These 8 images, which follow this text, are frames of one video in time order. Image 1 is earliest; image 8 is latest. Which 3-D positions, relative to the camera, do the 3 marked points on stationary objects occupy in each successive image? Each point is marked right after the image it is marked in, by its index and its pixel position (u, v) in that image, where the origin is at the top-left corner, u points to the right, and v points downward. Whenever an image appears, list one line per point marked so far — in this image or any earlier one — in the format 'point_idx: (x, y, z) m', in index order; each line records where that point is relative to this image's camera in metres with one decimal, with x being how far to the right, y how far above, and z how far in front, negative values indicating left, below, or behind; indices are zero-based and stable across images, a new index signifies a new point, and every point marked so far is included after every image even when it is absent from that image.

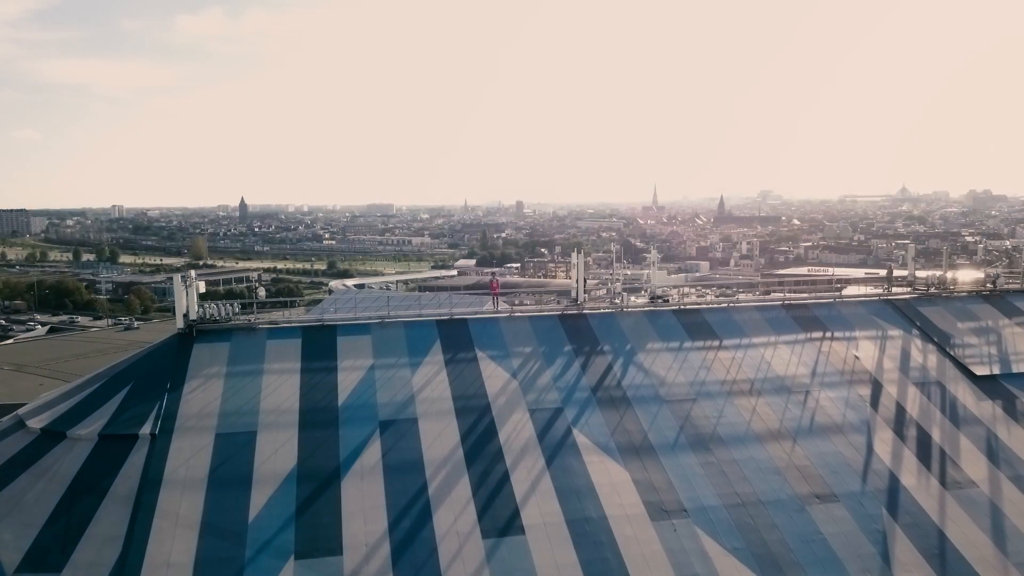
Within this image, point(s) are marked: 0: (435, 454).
0: (-0.8, -1.8, +7.9) m
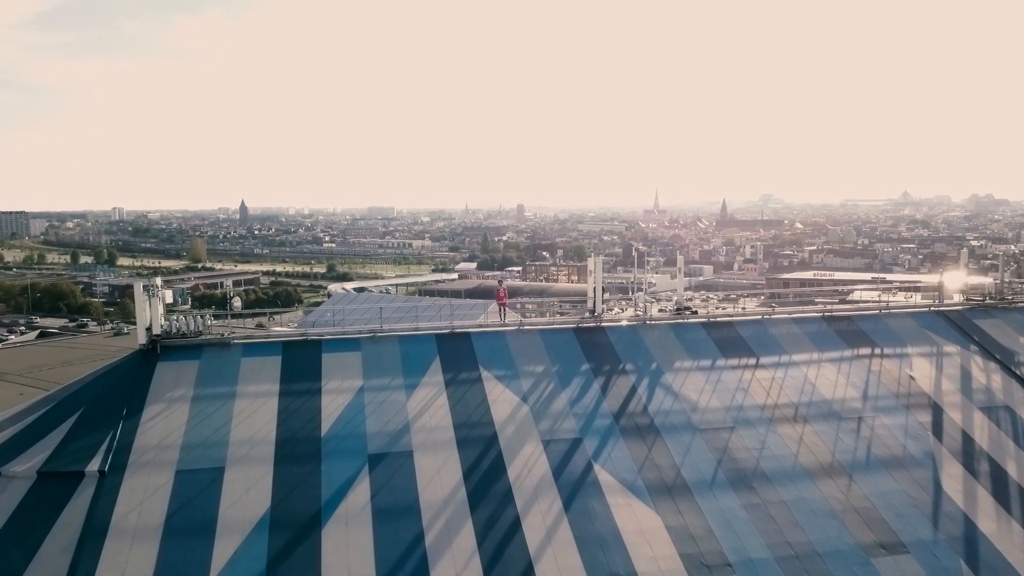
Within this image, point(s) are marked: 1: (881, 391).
0: (-0.7, -1.9, +6.8) m
1: (+4.2, -1.2, +8.3) m
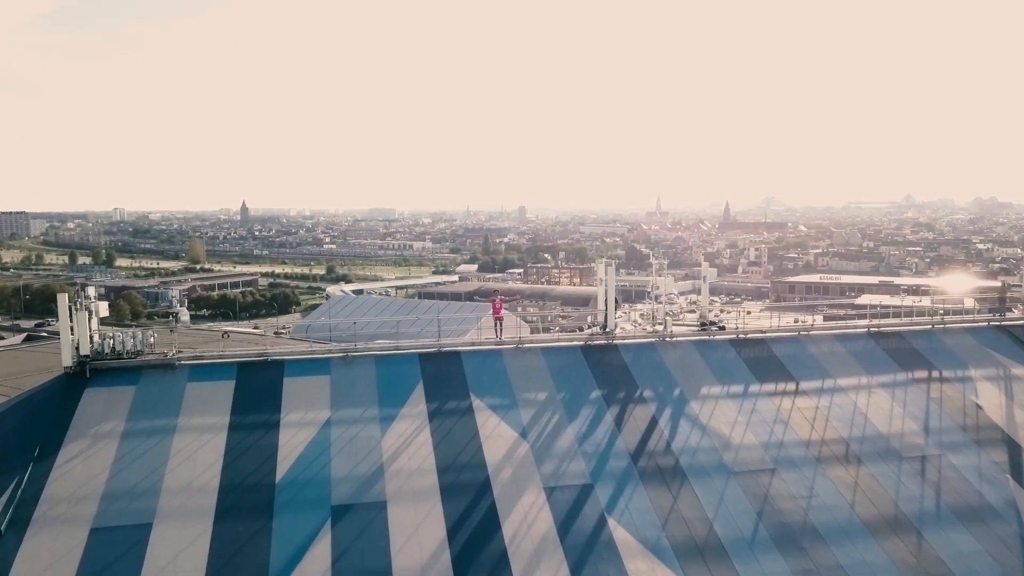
0: (-0.8, -2.0, +5.6) m
1: (+4.1, -1.3, +7.1) m
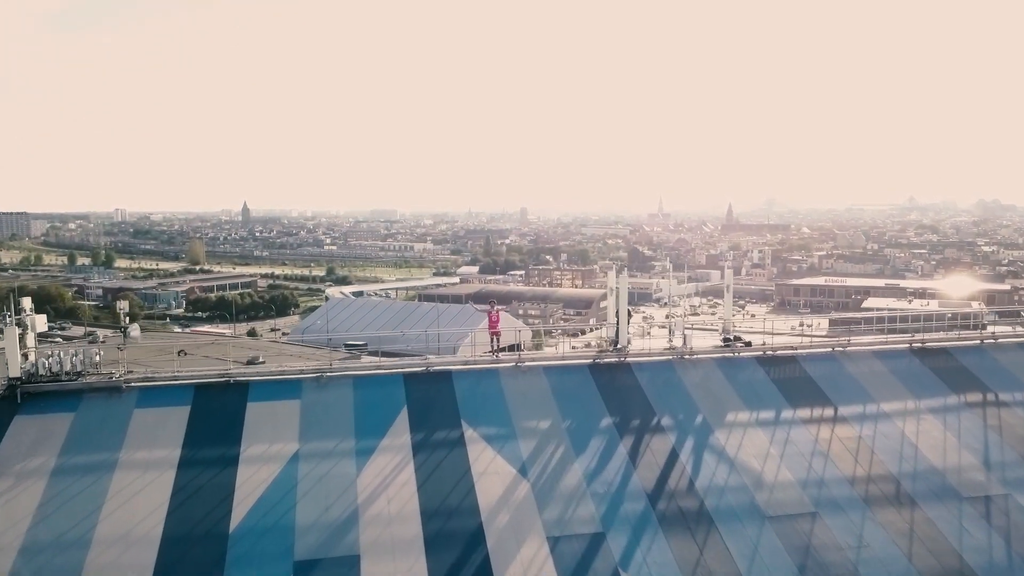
0: (-0.8, -2.1, +4.7) m
1: (+4.1, -1.4, +6.2) m
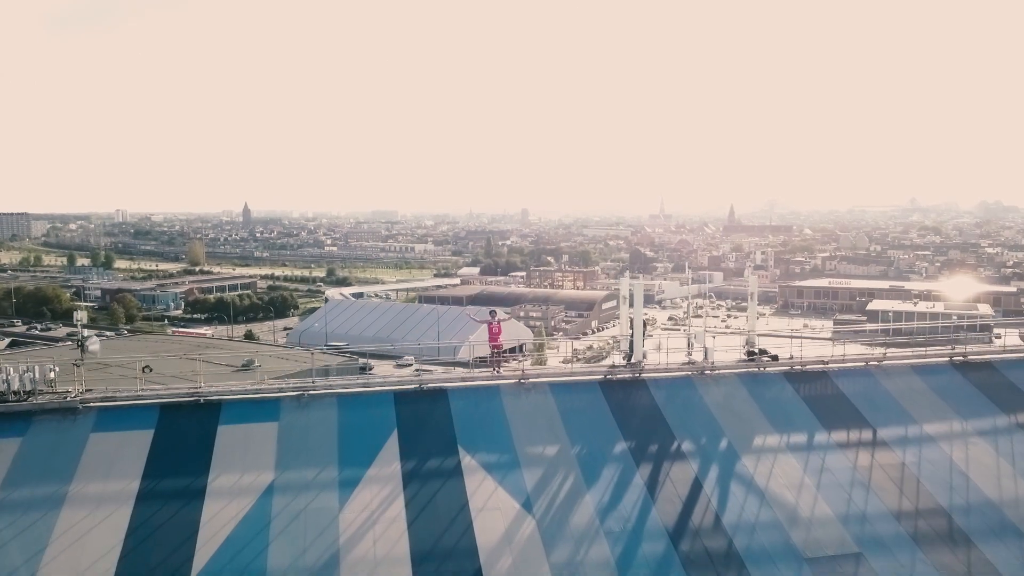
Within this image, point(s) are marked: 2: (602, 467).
0: (-0.8, -2.2, +4.1) m
1: (+4.2, -1.5, +5.6) m
2: (+0.6, -1.2, +5.2) m
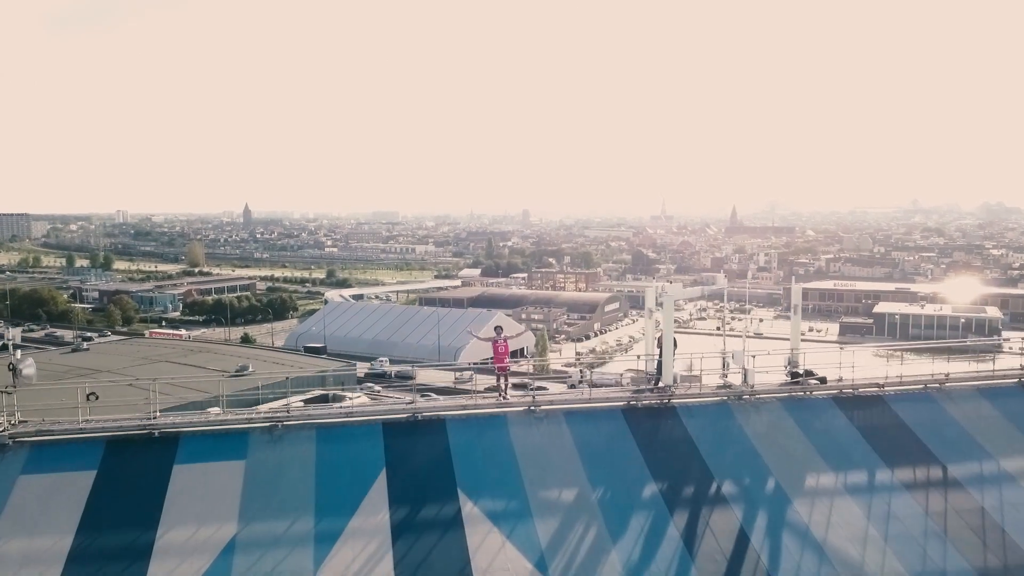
0: (-0.7, -2.3, +3.3) m
1: (+4.2, -1.5, +4.8) m
2: (+0.7, -1.3, +4.5) m
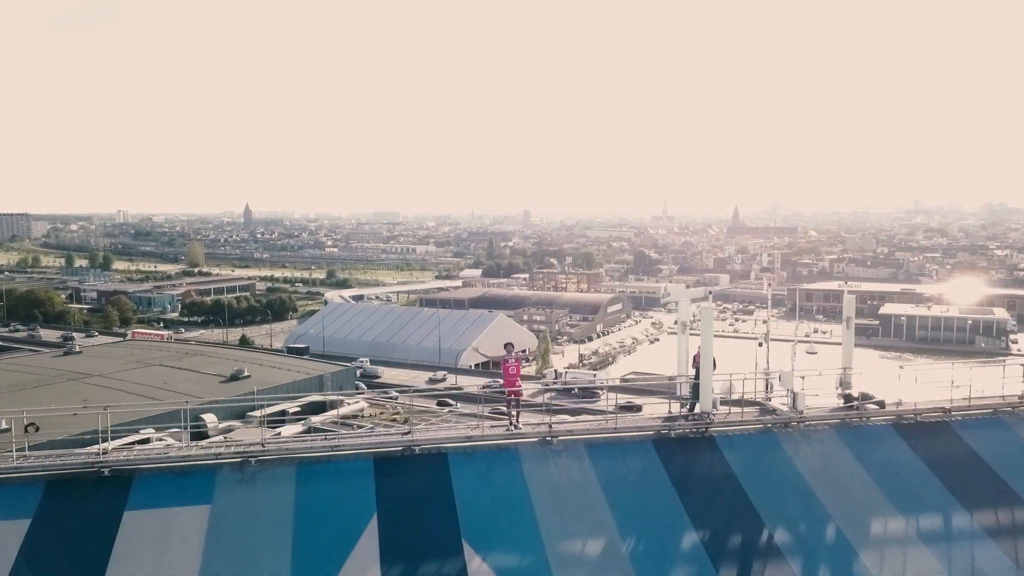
0: (-0.6, -2.3, +2.6) m
1: (+4.3, -1.6, +4.1) m
2: (+0.8, -1.4, +3.8) m
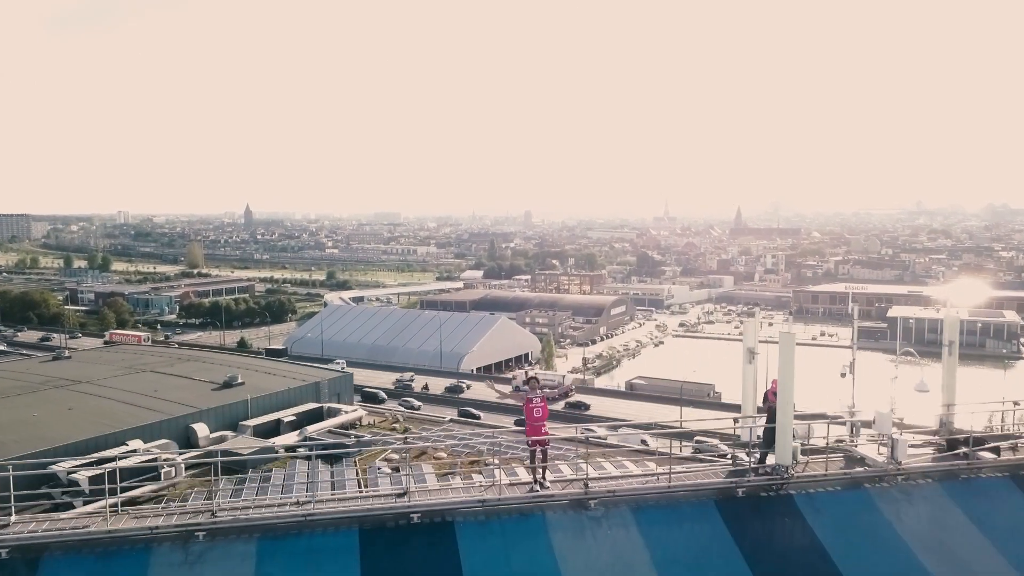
0: (-0.5, -2.4, +1.7) m
1: (+4.4, -1.7, +3.2) m
2: (+0.9, -1.5, +2.9) m
